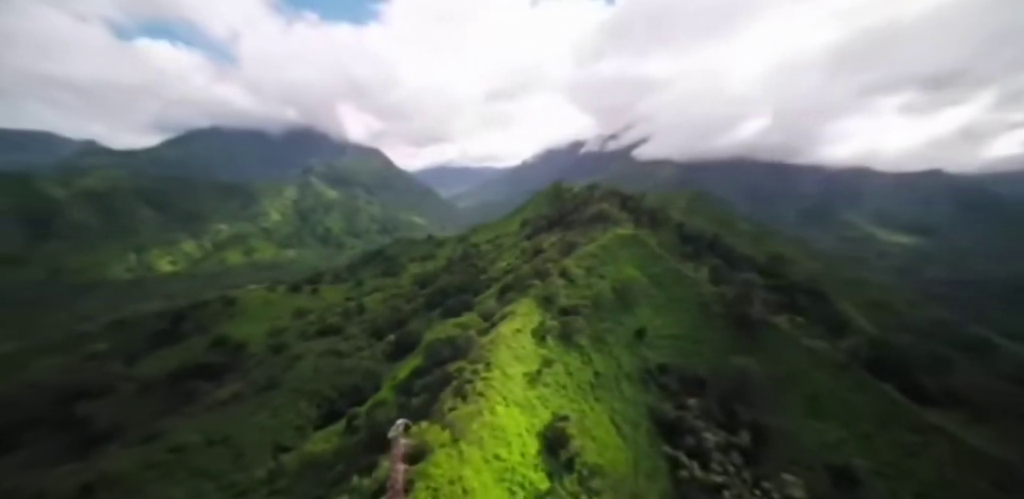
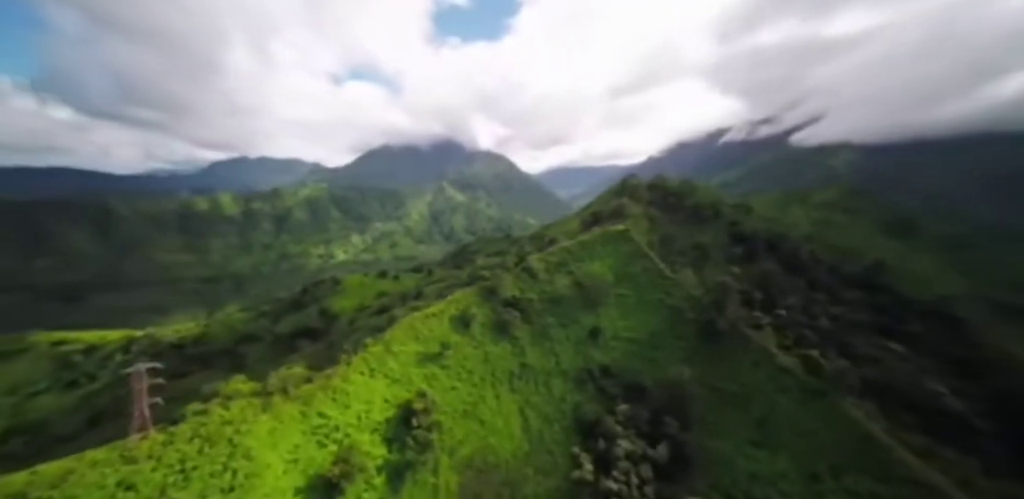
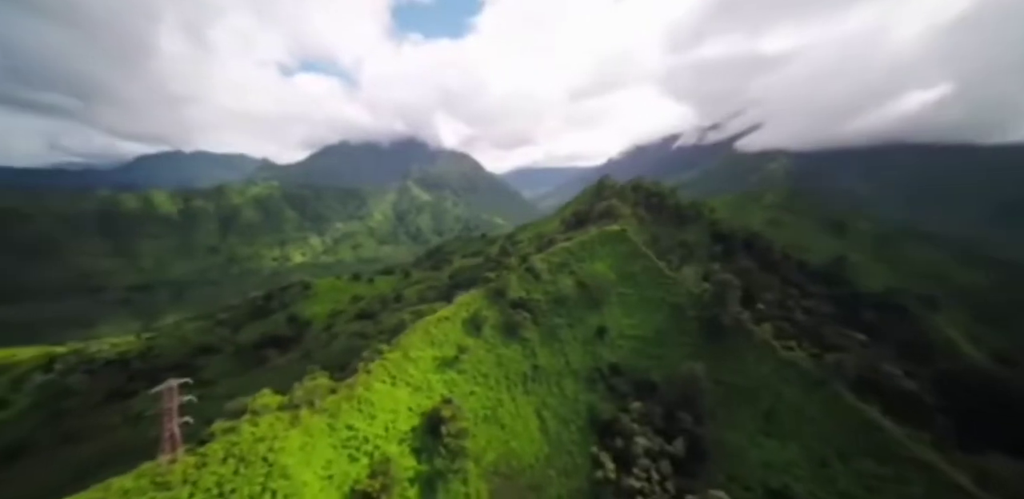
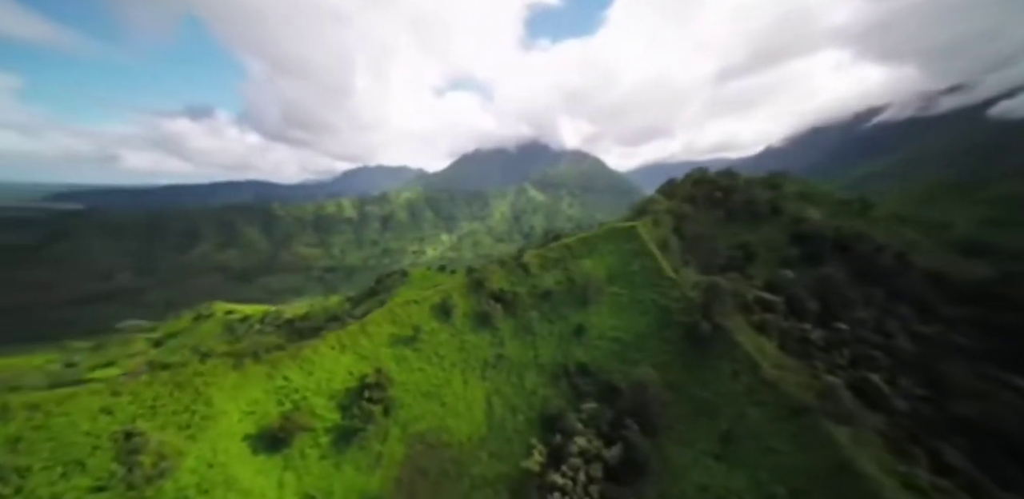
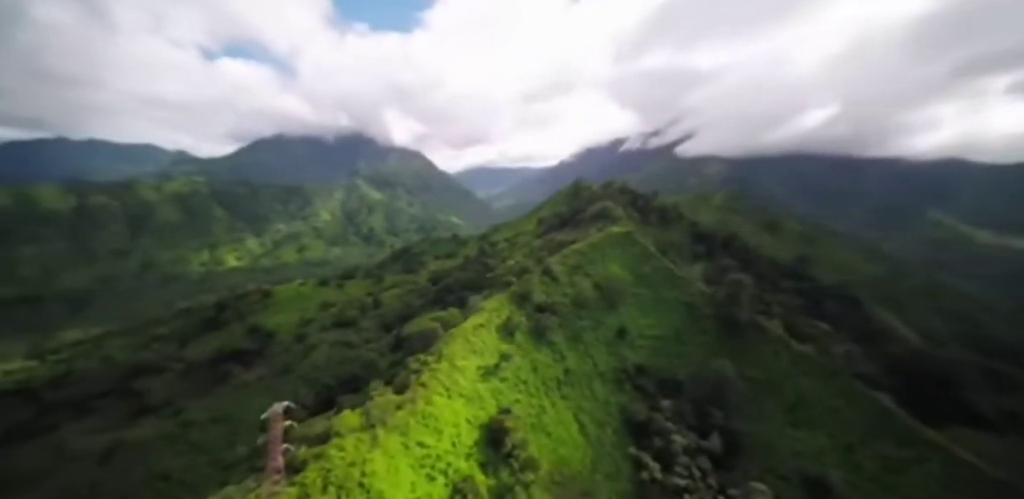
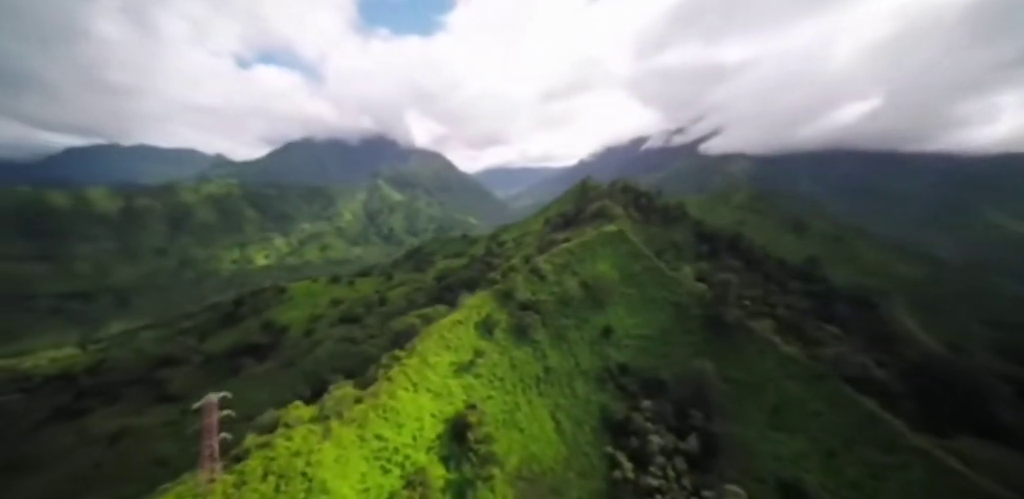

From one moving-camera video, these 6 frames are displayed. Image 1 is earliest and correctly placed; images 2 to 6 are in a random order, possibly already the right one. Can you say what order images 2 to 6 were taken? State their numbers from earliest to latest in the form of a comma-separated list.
5, 6, 3, 2, 4
